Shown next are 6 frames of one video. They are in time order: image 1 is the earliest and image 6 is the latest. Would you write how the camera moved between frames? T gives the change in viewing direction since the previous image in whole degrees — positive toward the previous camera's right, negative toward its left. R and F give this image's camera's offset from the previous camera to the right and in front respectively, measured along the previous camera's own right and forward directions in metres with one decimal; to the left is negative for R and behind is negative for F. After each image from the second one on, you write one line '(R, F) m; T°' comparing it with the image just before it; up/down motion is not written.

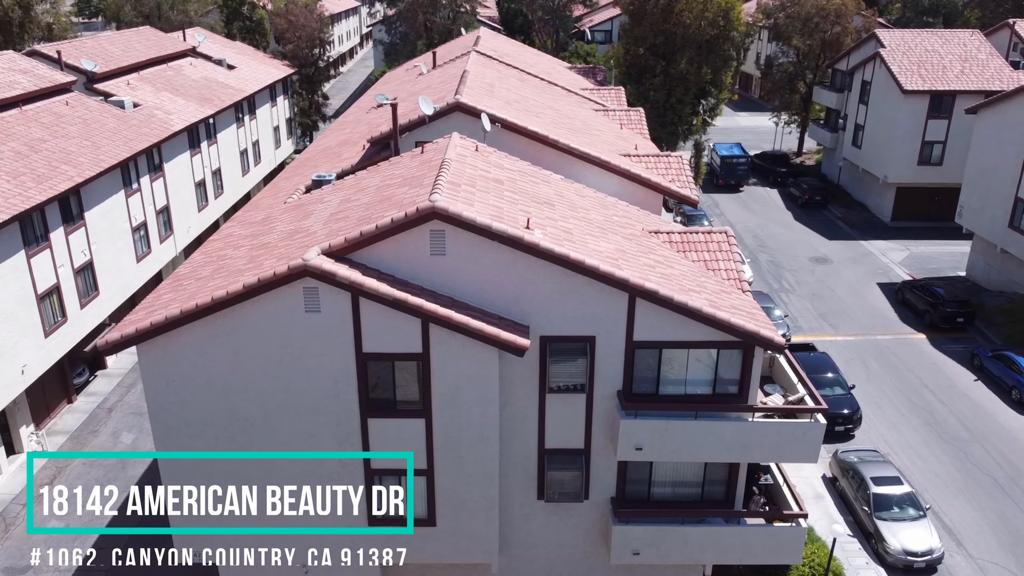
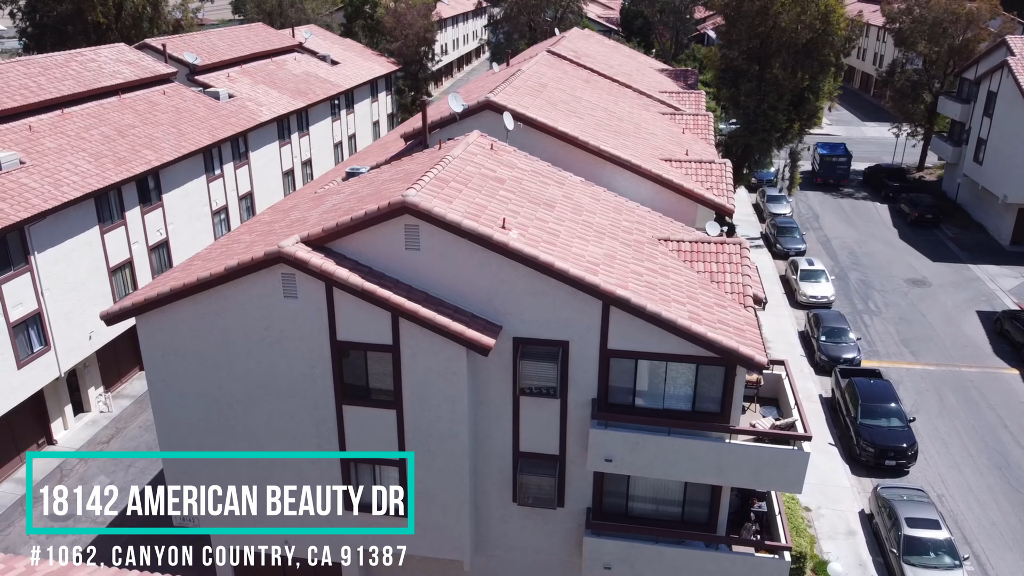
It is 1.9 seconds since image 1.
(+2.9, +0.4) m; -9°
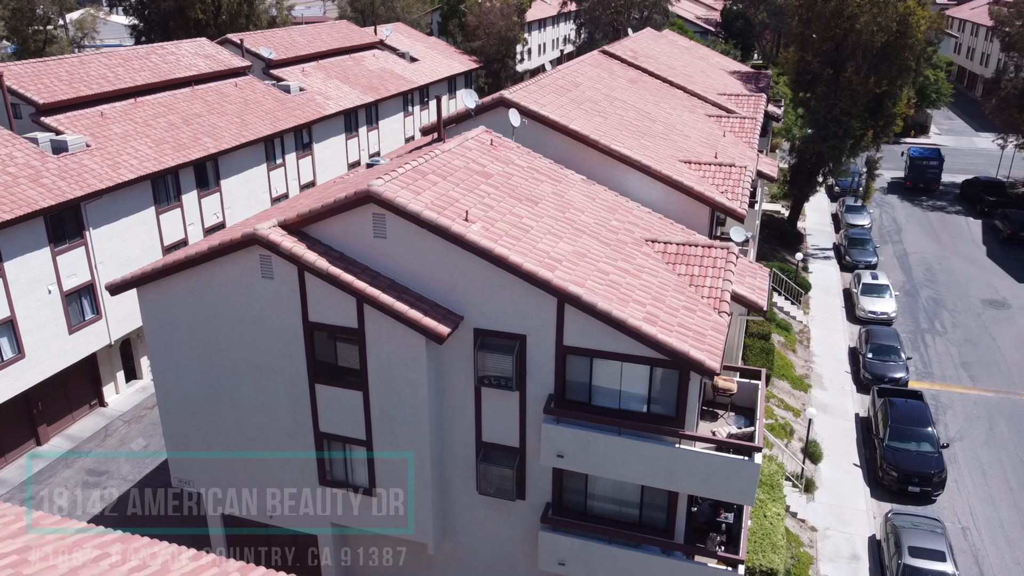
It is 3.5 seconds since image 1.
(+2.9, -0.1) m; -7°
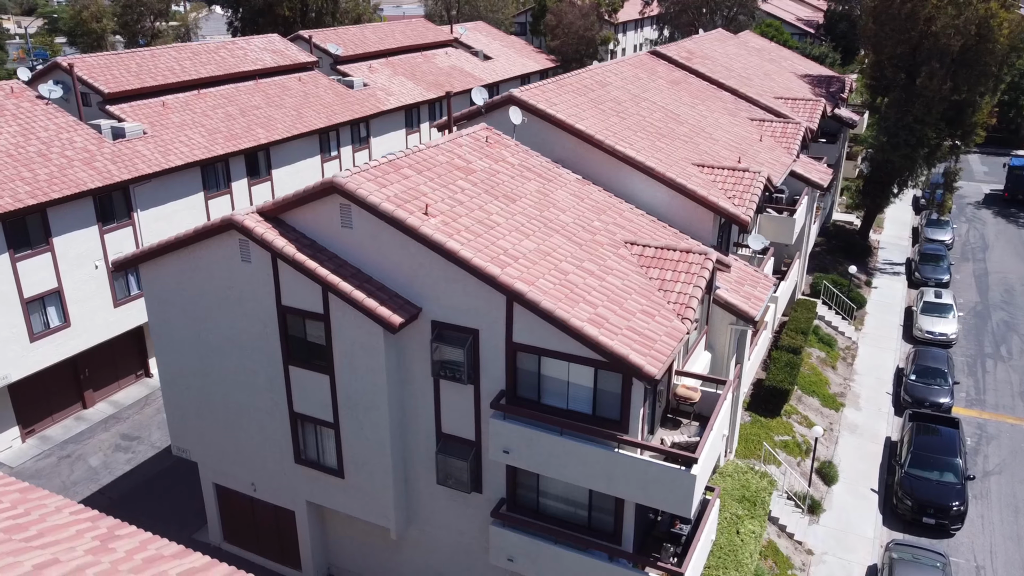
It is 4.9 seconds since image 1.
(+3.0, 0.0) m; -7°
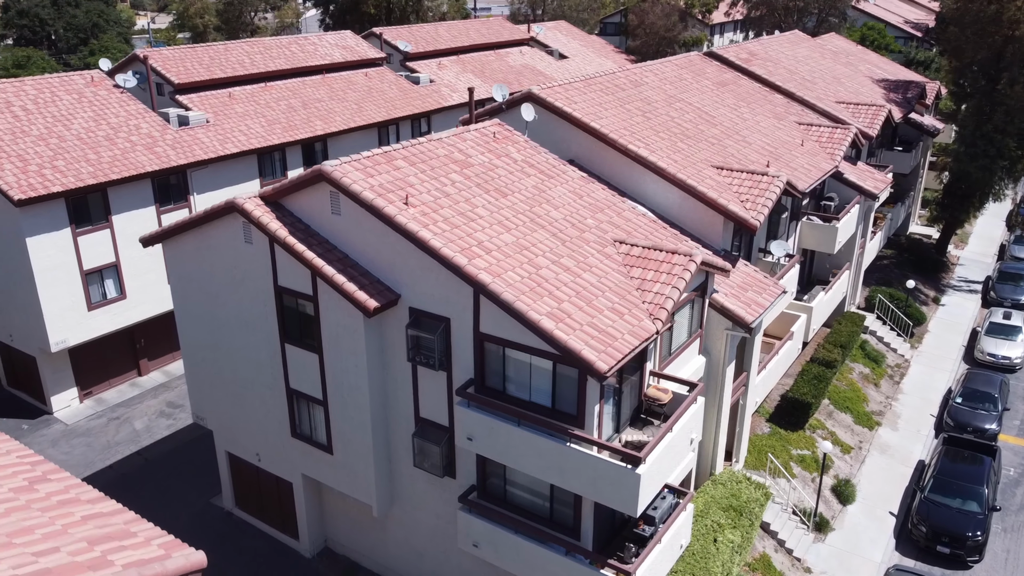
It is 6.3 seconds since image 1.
(+2.6, -0.2) m; -7°
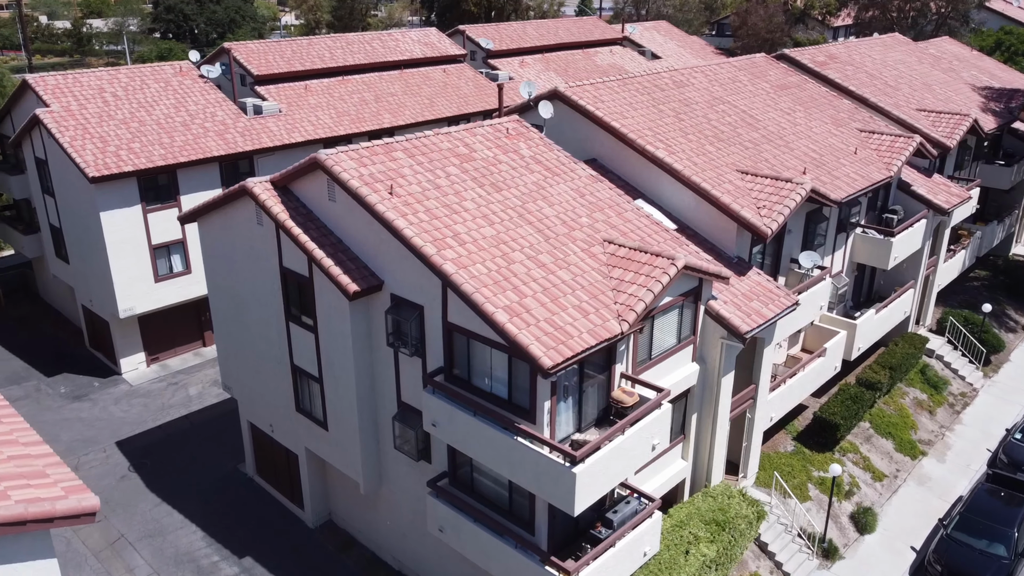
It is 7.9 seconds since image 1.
(+3.1, 0.0) m; -9°
